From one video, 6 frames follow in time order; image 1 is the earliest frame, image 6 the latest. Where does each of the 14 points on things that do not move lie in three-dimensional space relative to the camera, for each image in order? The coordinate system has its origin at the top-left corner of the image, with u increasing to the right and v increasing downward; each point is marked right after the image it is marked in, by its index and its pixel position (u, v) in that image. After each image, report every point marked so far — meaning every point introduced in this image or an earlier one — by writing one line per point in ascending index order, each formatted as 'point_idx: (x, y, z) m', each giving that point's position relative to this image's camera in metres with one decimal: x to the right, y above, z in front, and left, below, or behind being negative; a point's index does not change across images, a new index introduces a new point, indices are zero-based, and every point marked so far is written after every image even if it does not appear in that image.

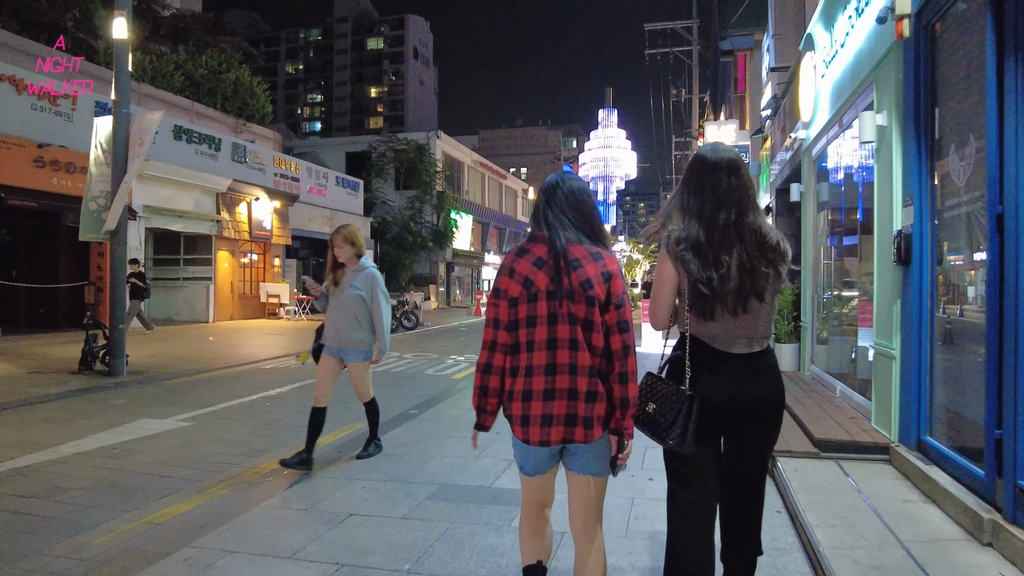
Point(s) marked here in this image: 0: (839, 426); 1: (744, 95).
0: (+2.5, -1.1, +4.9) m
1: (+6.5, +5.4, +18.0) m
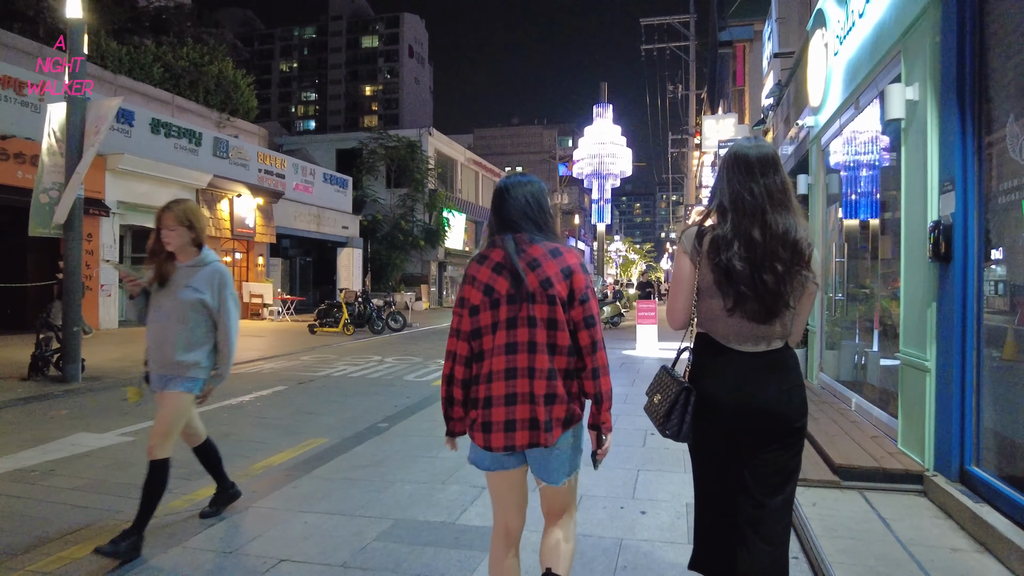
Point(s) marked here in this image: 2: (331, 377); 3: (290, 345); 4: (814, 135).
0: (+2.3, -1.1, +4.3) m
1: (+6.2, +5.4, +17.4) m
2: (-2.8, -1.4, +10.1) m
3: (-5.2, -1.3, +15.1) m
4: (+3.4, +1.7, +7.4) m
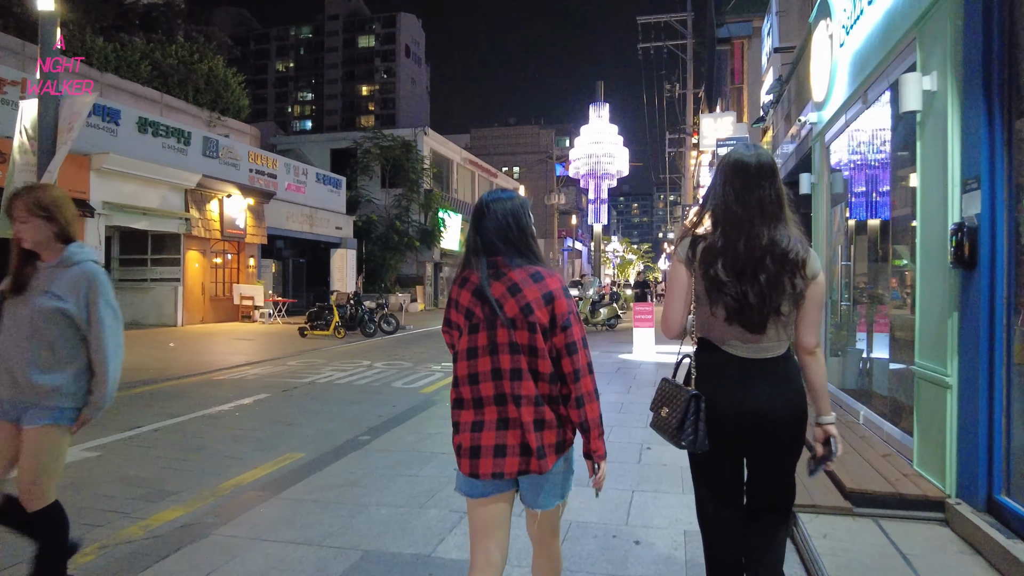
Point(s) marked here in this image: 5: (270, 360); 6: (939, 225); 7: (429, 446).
0: (+2.2, -1.1, +3.9) m
1: (+6.1, +5.3, +17.1) m
2: (-2.9, -1.4, +9.7) m
3: (-5.3, -1.4, +14.8) m
4: (+3.3, +1.7, +7.0) m
5: (-4.8, -1.4, +12.8) m
6: (+2.4, +0.4, +3.6) m
7: (-0.7, -1.4, +5.8) m
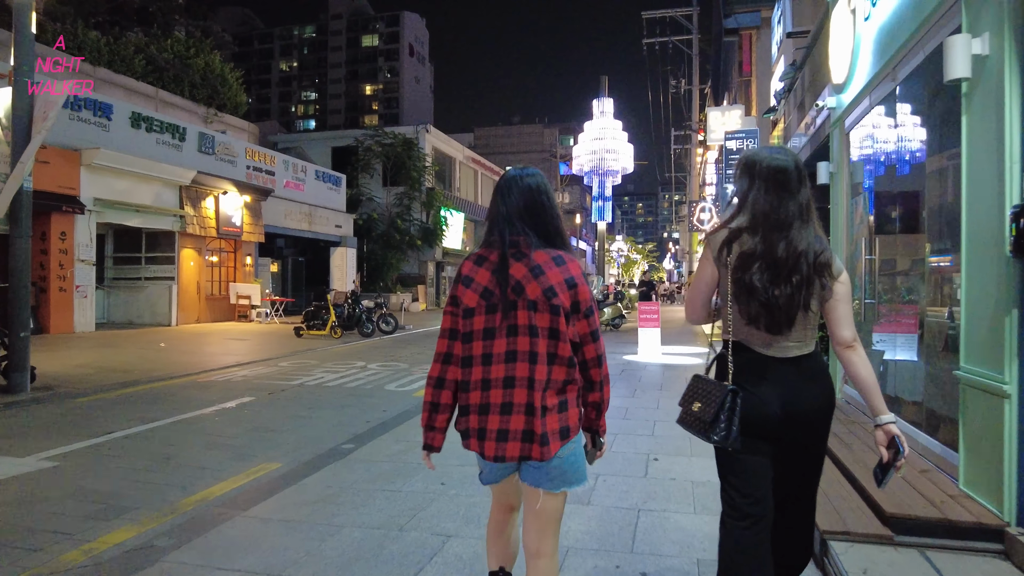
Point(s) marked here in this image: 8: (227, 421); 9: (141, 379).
0: (+2.1, -1.1, +3.4) m
1: (+6.1, +5.4, +16.6) m
2: (-3.0, -1.4, +9.3) m
3: (-5.3, -1.4, +14.3) m
4: (+3.3, +1.7, +6.6) m
5: (-4.8, -1.4, +12.4) m
6: (+2.3, +0.4, +3.1) m
7: (-0.8, -1.4, +5.3) m
8: (-3.1, -1.4, +7.0) m
9: (-5.6, -1.4, +9.8) m
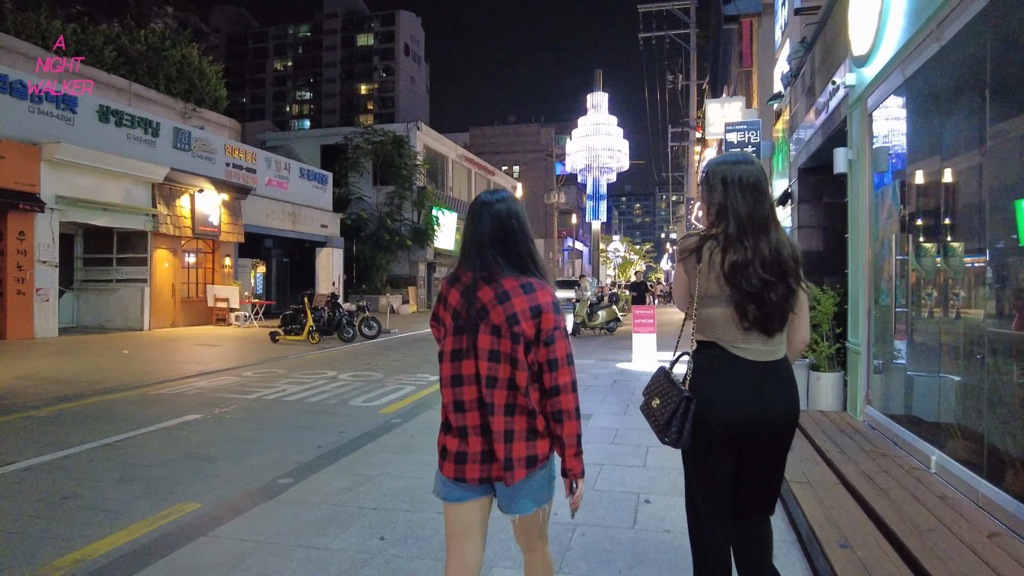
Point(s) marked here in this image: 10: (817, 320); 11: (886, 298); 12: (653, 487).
0: (+1.9, -1.1, +2.6) m
1: (+5.8, +5.3, +15.8) m
2: (-3.2, -1.5, +8.4) m
3: (-5.6, -1.4, +13.5) m
4: (+3.0, +1.7, +5.7) m
5: (-5.1, -1.4, +11.5) m
6: (+2.1, +0.3, +2.3) m
7: (-1.0, -1.4, +4.5) m
8: (-3.3, -1.5, +6.1) m
9: (-5.9, -1.4, +8.9) m
10: (+3.0, -0.3, +6.4) m
11: (+3.2, -0.1, +5.5) m
12: (+1.0, -1.4, +4.6) m
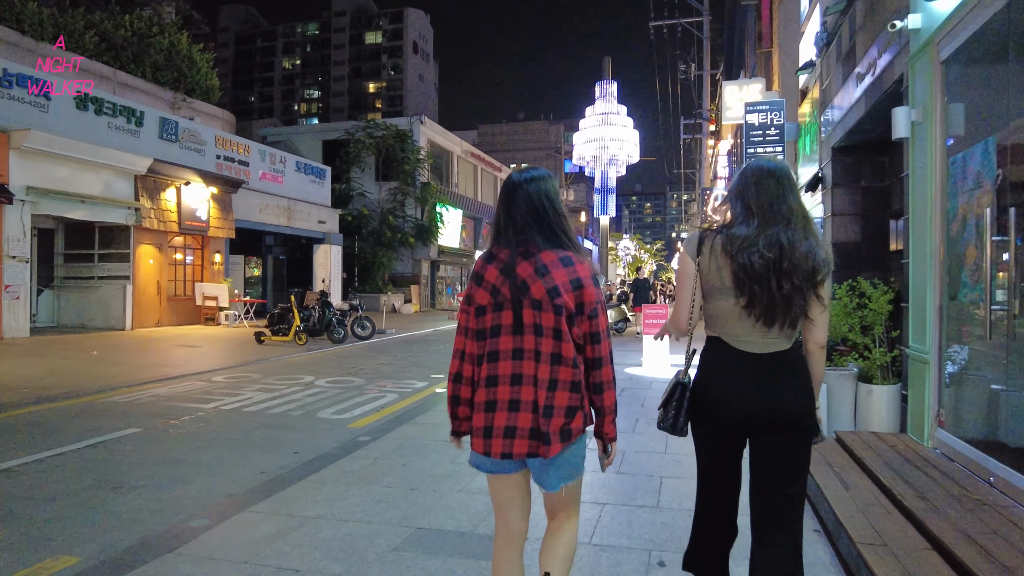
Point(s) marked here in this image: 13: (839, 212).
0: (+1.7, -1.1, +1.5) m
1: (+5.8, +5.4, +14.6) m
2: (-3.3, -1.4, +7.4) m
3: (-5.6, -1.4, +12.5) m
4: (+2.9, +1.7, +4.6) m
5: (-5.1, -1.4, +10.5) m
6: (+1.9, +0.4, +1.2) m
7: (-1.2, -1.4, +3.4) m
8: (-3.5, -1.4, +5.1) m
9: (-6.0, -1.4, +8.0) m
10: (+2.9, -0.3, +5.3) m
11: (+3.0, -0.1, +4.4) m
12: (+0.8, -1.4, +3.5) m
13: (+3.8, +0.9, +7.6) m
